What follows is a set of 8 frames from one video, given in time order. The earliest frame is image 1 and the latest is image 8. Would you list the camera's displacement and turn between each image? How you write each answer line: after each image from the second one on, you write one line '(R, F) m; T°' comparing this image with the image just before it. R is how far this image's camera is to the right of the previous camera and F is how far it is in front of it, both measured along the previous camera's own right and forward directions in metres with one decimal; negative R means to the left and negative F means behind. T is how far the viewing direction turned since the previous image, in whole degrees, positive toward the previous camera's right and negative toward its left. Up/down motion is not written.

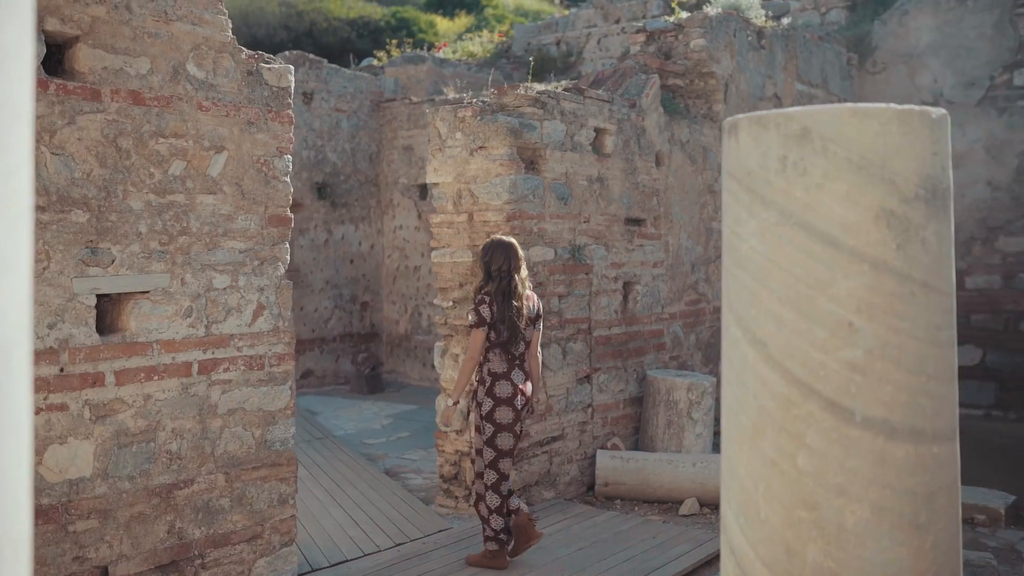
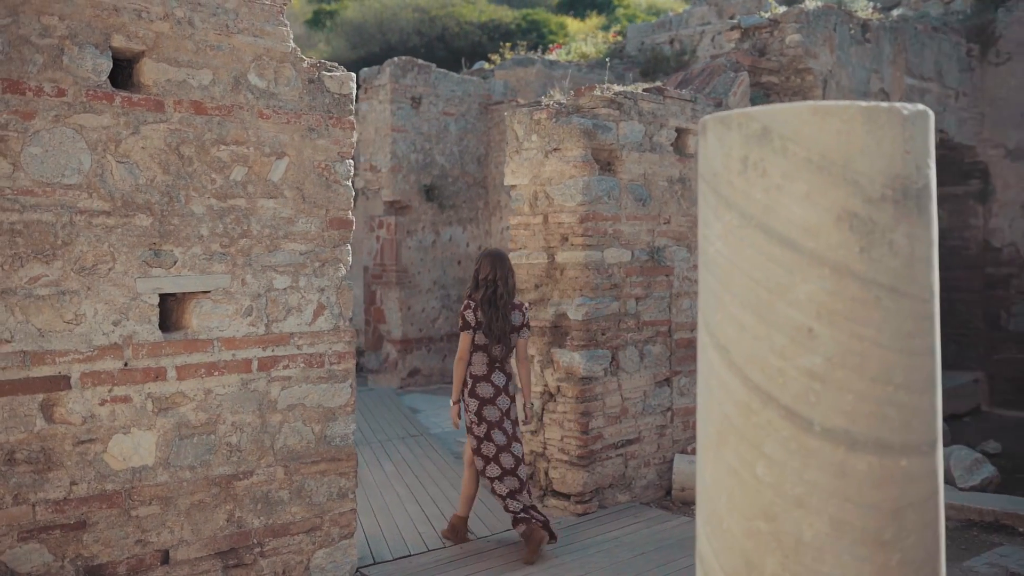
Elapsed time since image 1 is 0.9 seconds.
(+0.3, 0.0) m; -8°
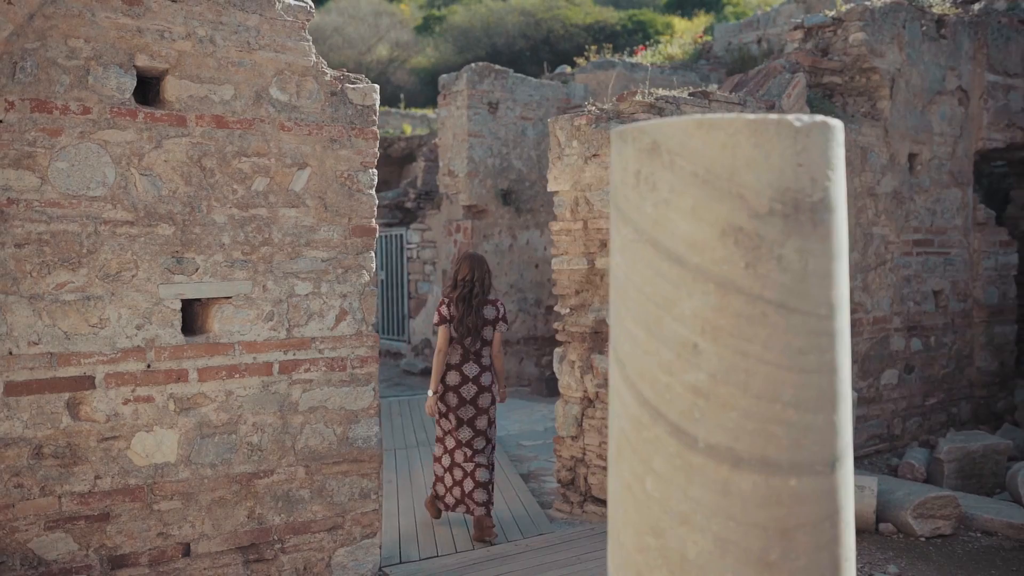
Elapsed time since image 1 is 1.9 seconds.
(+0.4, 0.0) m; -6°
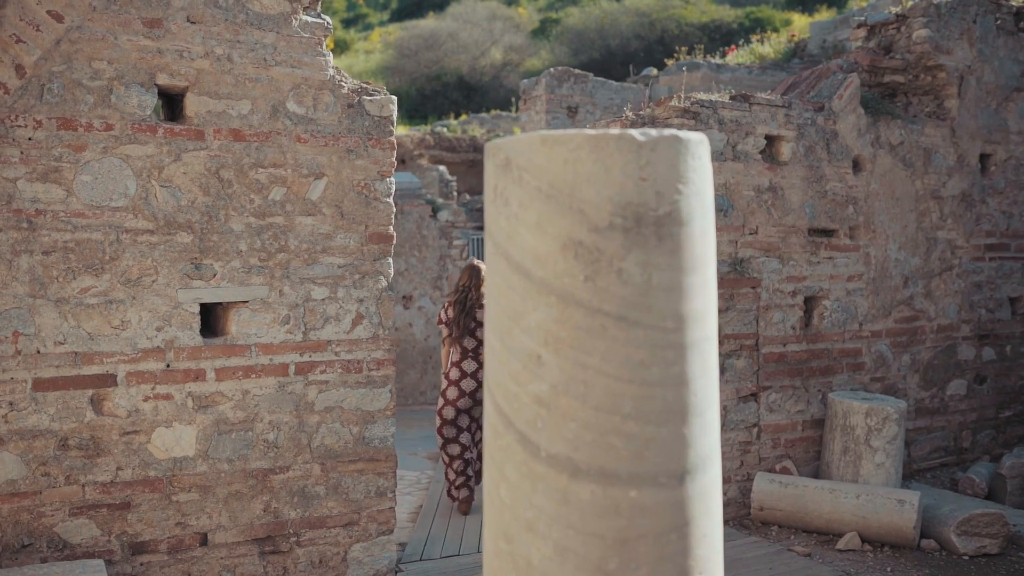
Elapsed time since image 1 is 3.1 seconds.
(+0.5, 0.0) m; -7°
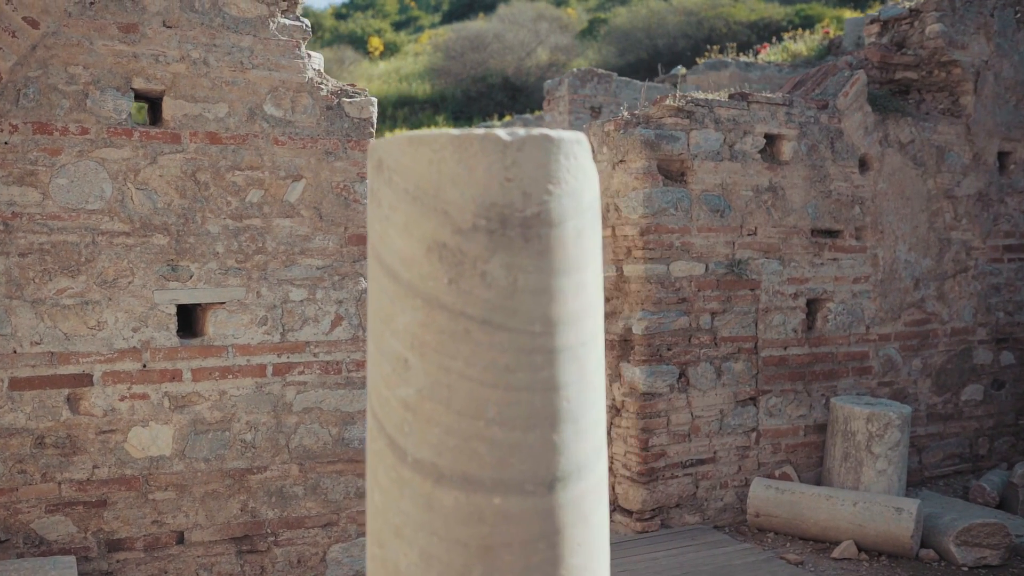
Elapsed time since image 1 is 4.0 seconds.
(+0.3, 0.0) m; -3°
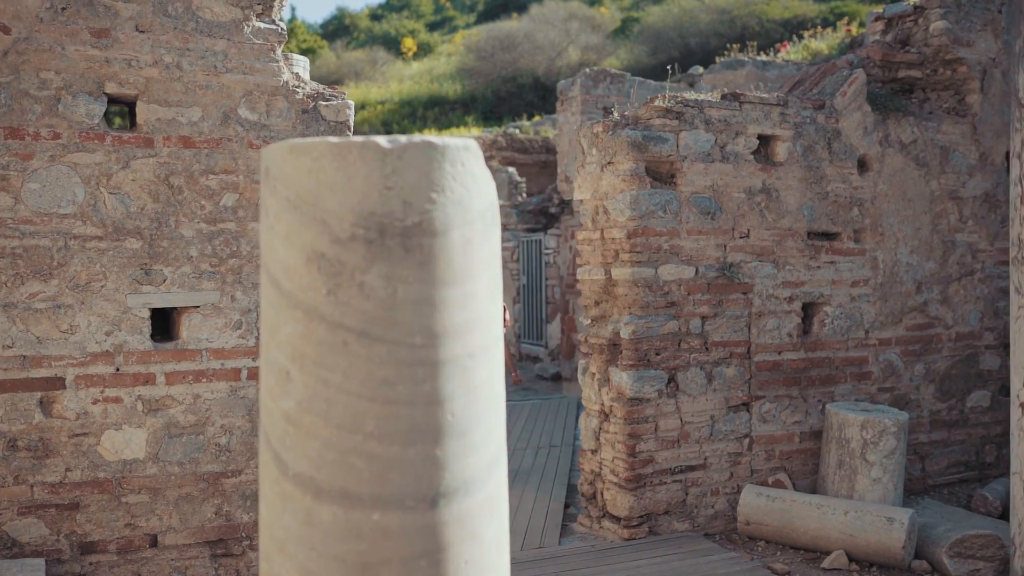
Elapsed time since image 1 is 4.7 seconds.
(+0.3, 0.0) m; -2°
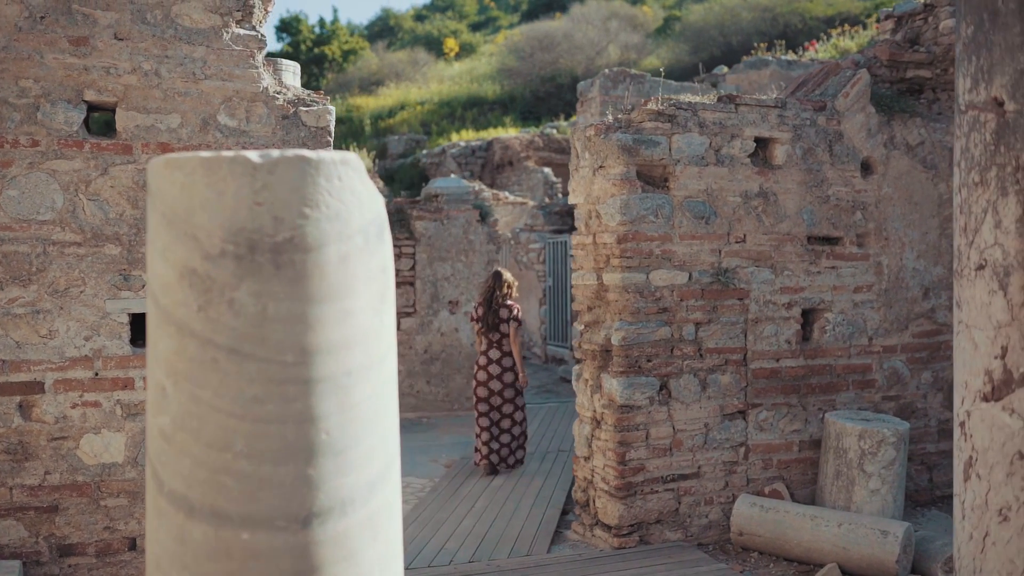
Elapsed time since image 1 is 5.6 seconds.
(+0.3, 0.0) m; -2°
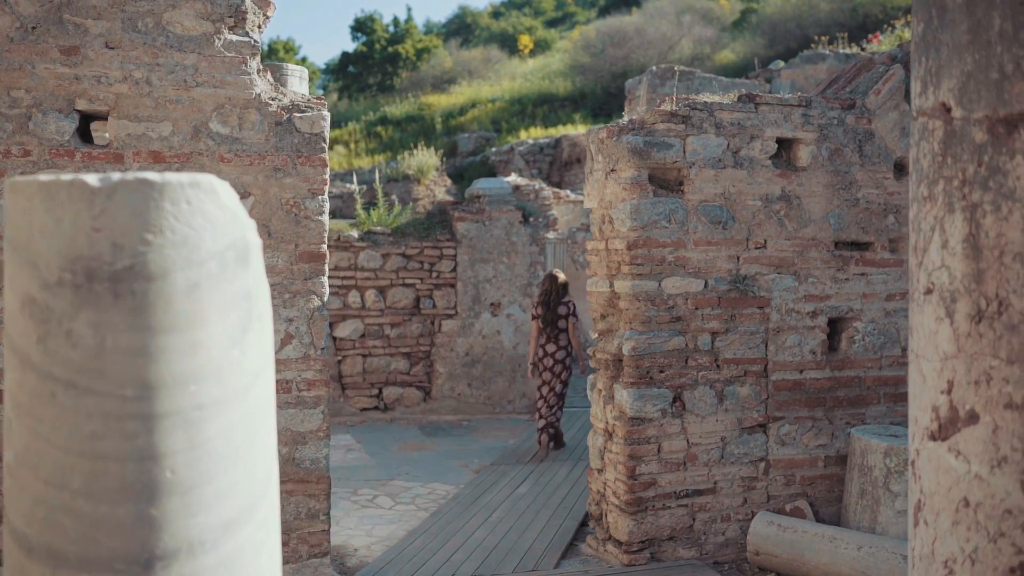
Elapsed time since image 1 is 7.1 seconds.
(+0.3, +0.1) m; -4°
